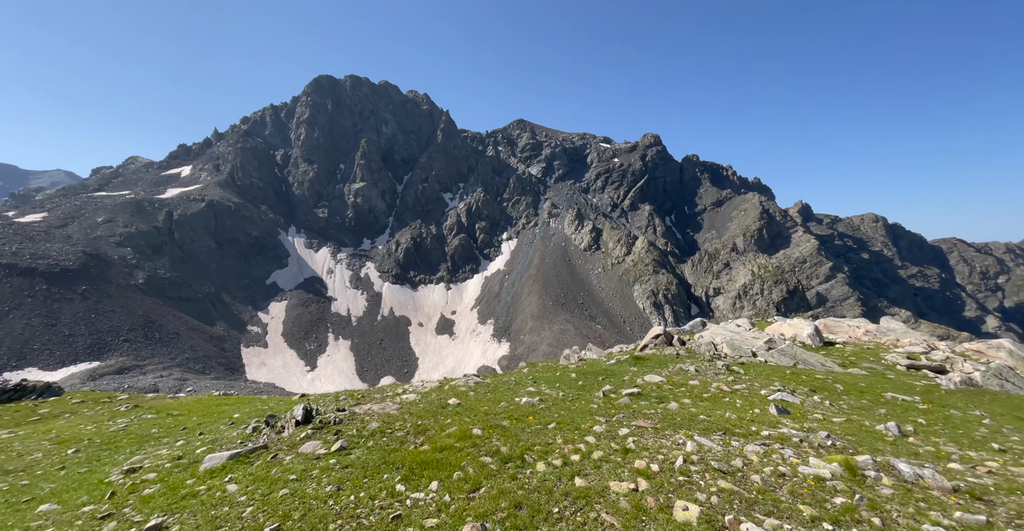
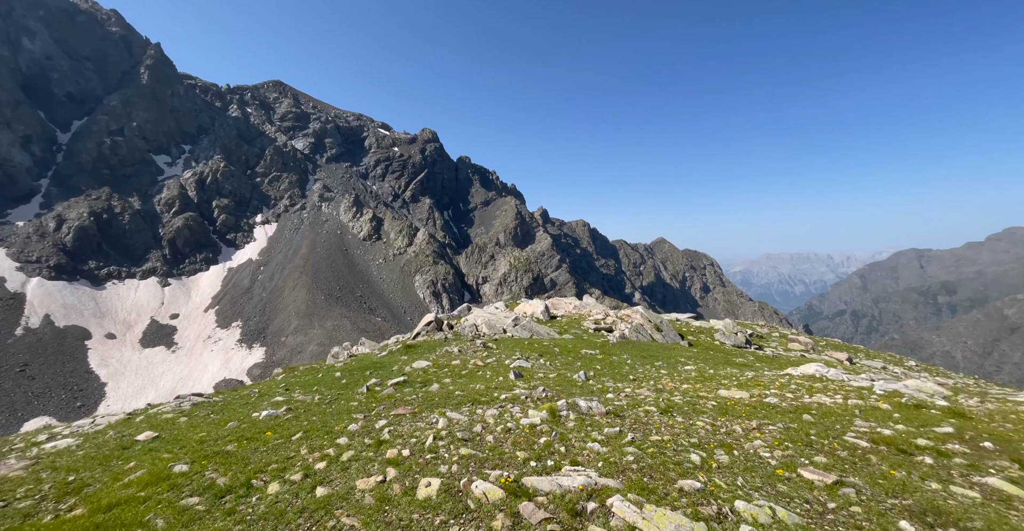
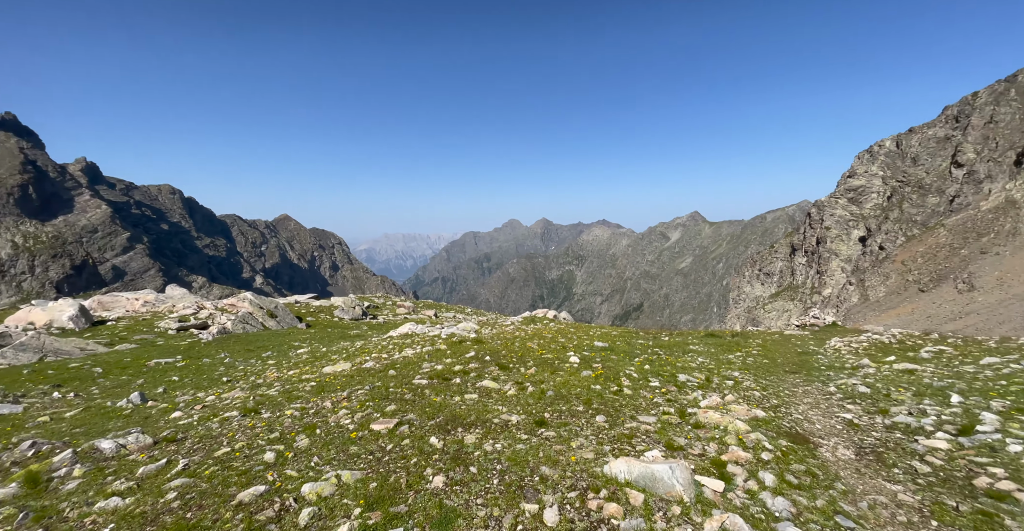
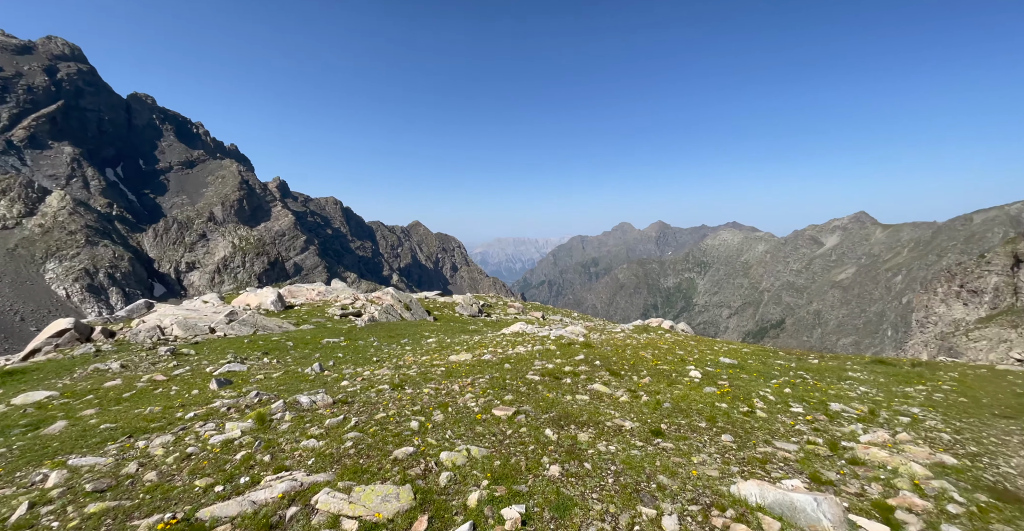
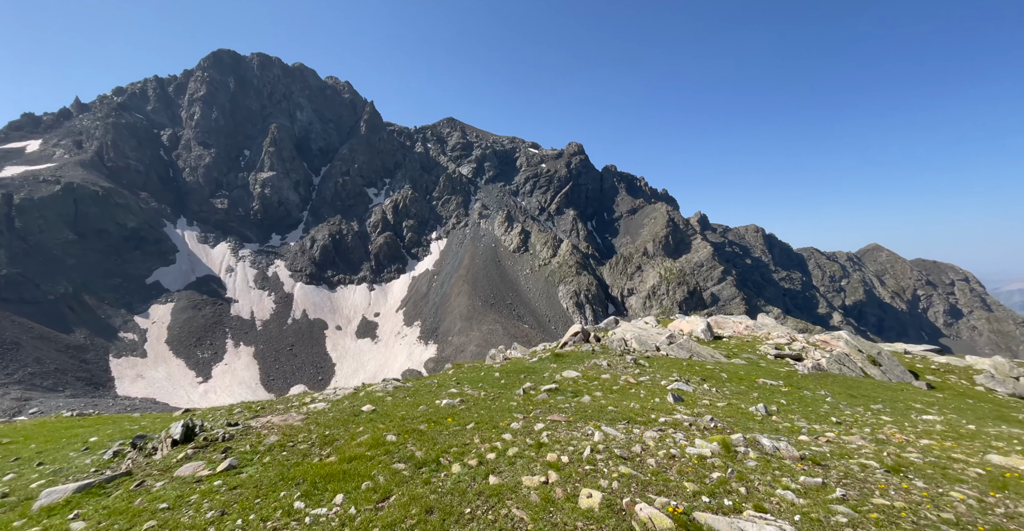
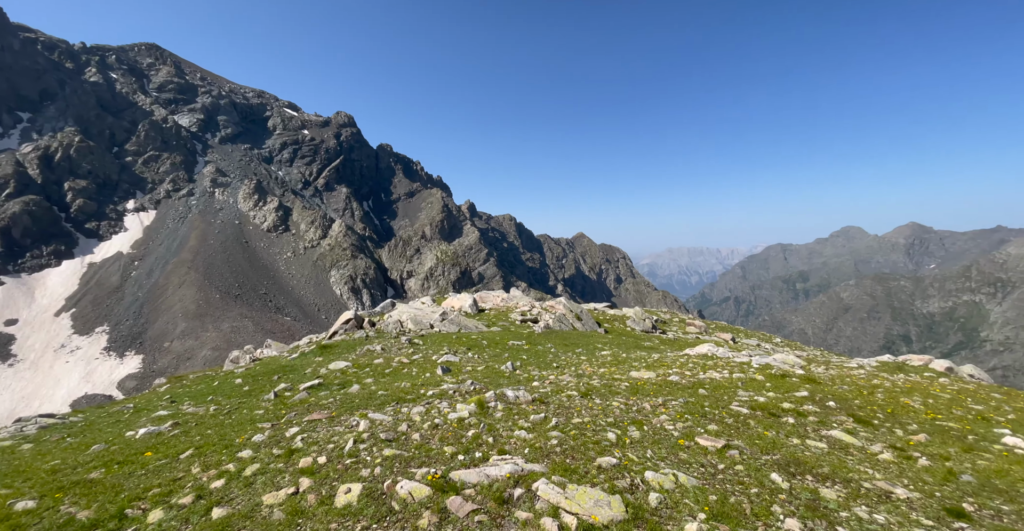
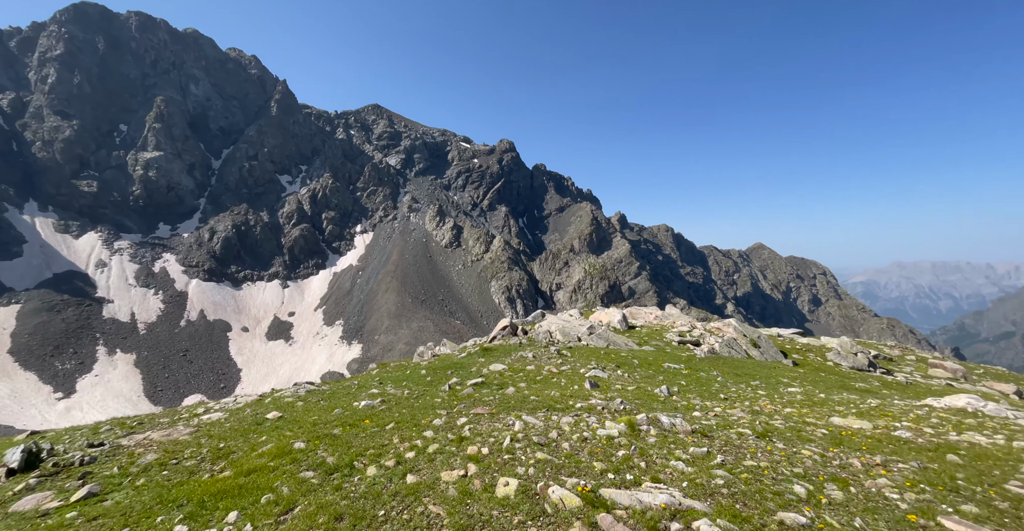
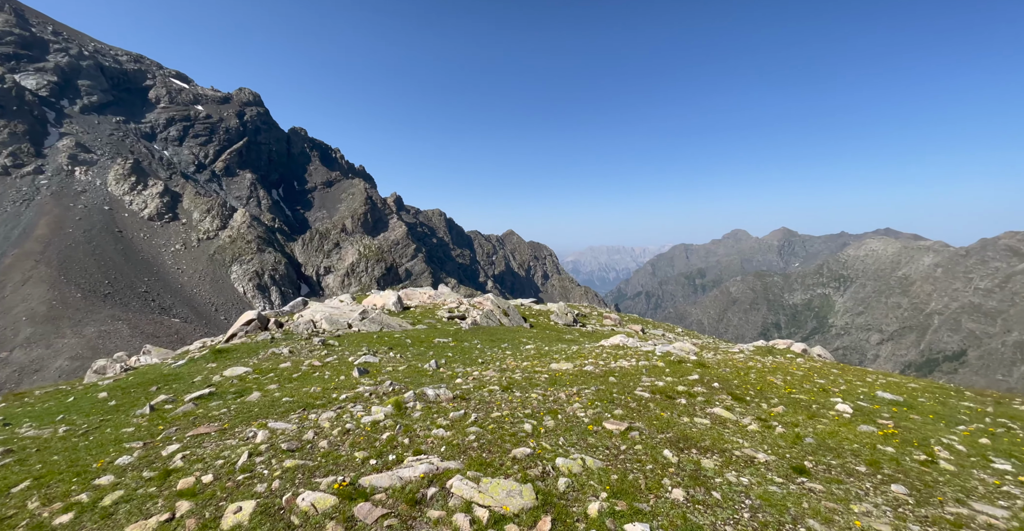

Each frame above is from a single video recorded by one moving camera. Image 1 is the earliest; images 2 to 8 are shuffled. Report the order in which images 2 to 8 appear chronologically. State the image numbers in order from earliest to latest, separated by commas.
5, 7, 2, 6, 8, 4, 3
